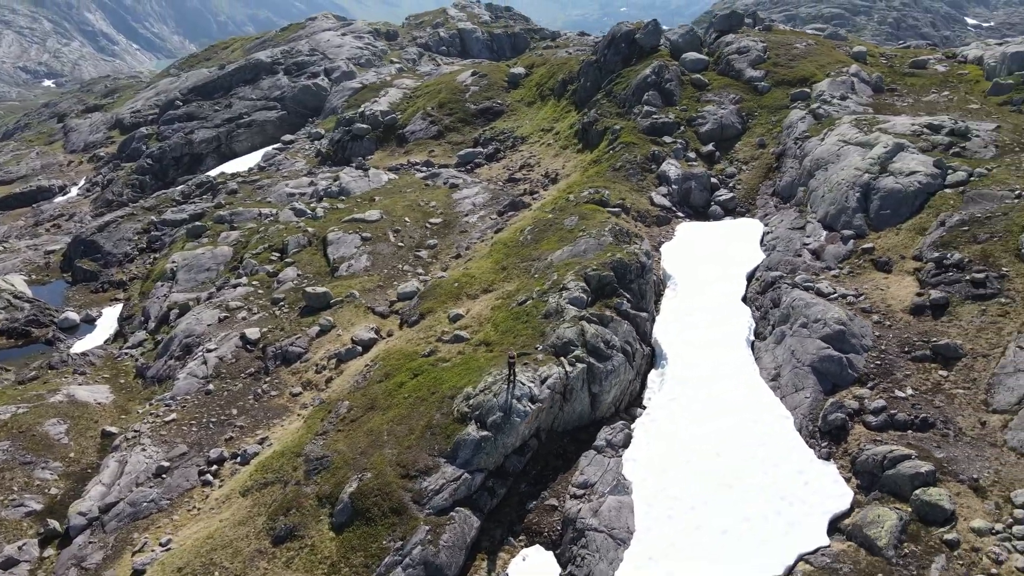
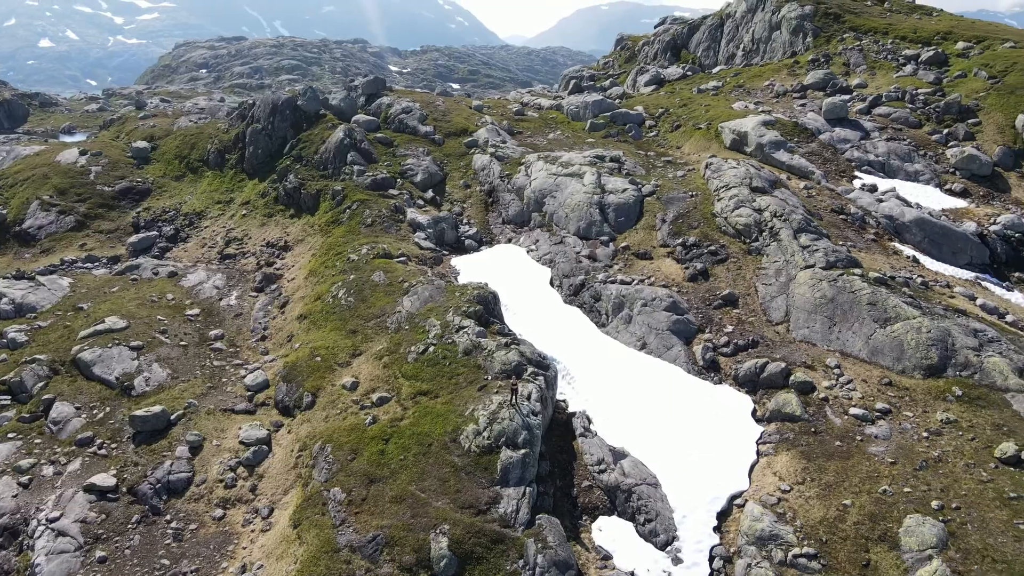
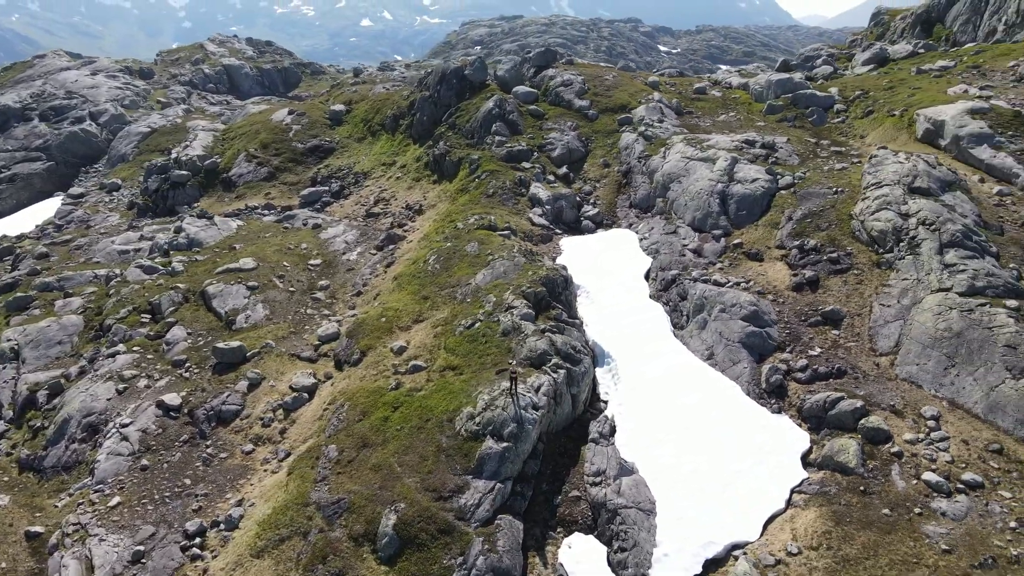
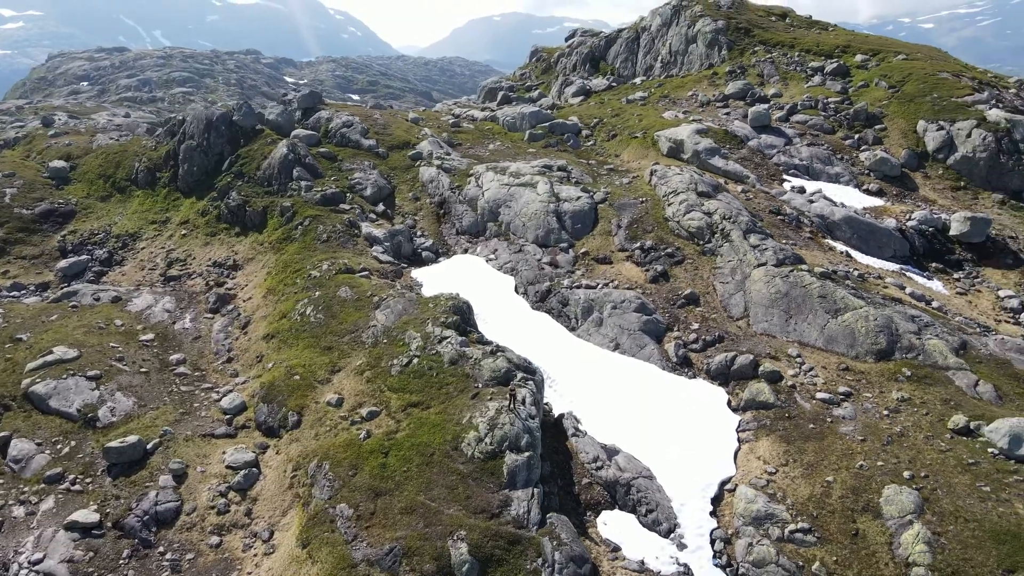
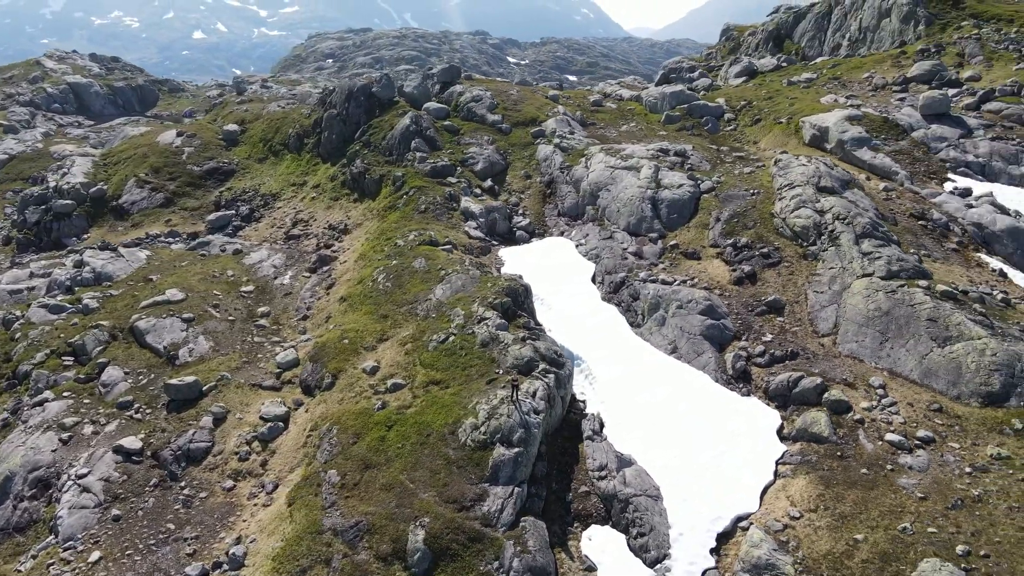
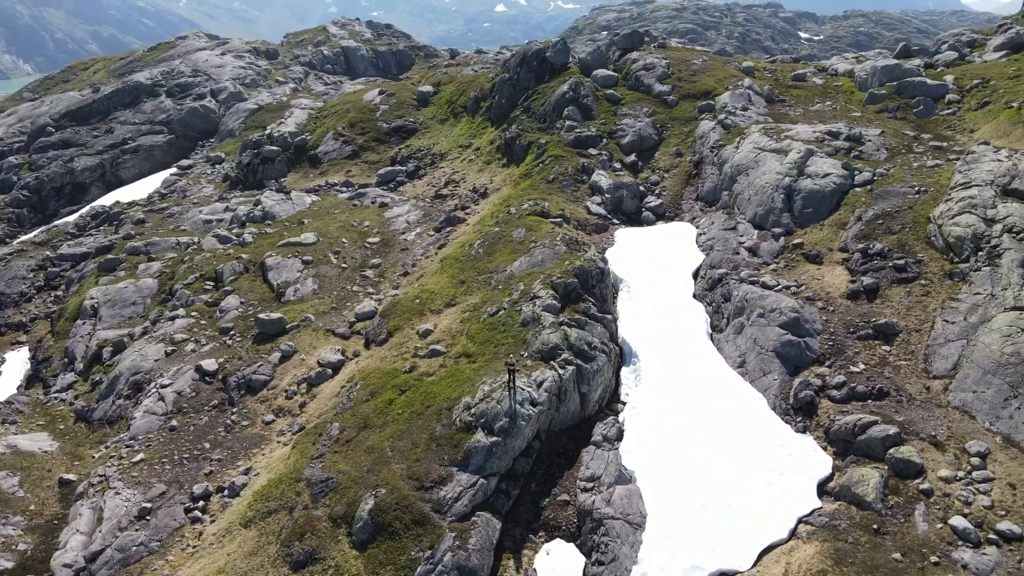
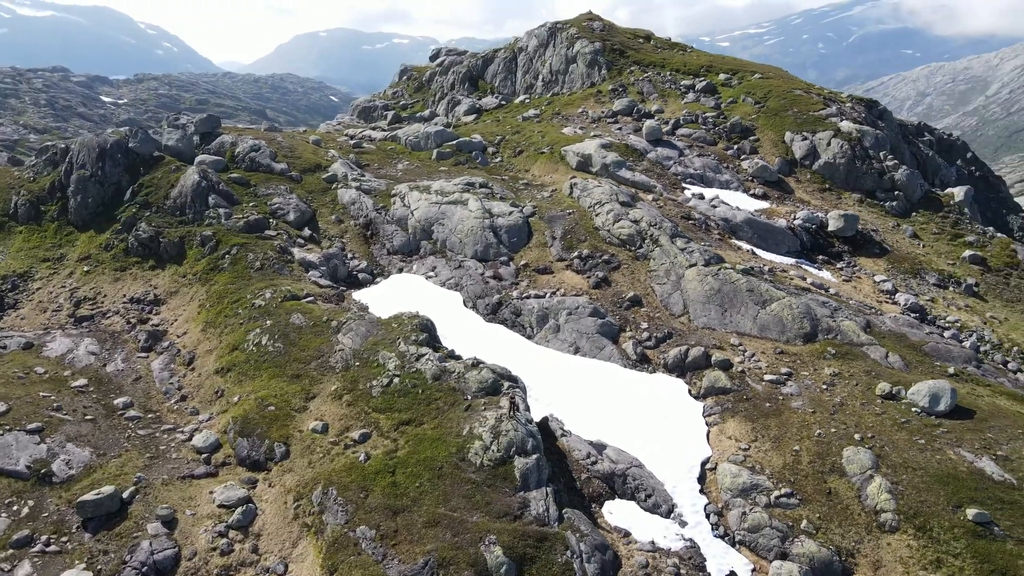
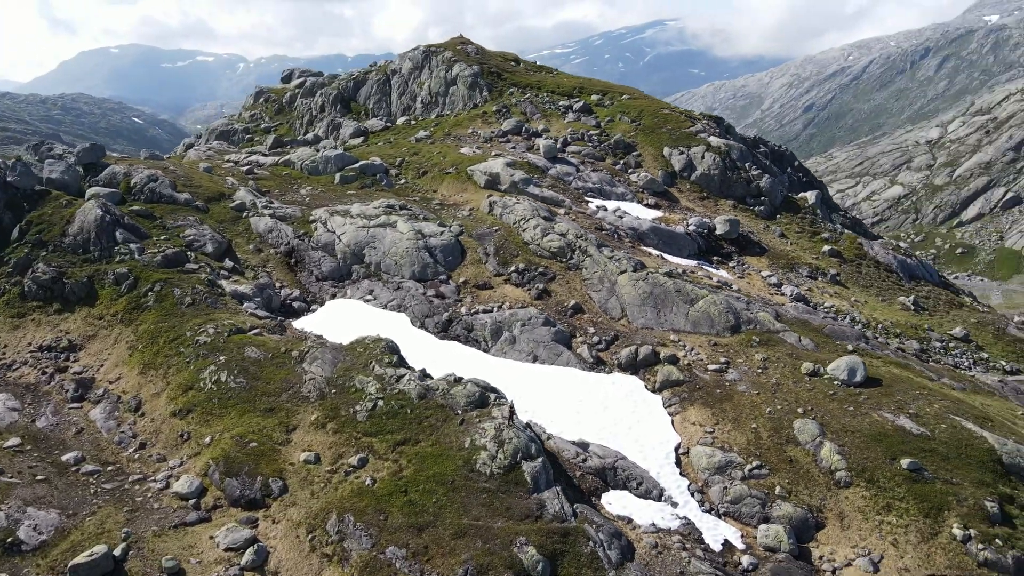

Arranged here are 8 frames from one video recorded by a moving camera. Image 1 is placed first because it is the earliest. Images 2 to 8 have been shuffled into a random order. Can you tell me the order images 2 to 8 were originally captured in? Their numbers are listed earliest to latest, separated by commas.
6, 3, 5, 2, 4, 7, 8
